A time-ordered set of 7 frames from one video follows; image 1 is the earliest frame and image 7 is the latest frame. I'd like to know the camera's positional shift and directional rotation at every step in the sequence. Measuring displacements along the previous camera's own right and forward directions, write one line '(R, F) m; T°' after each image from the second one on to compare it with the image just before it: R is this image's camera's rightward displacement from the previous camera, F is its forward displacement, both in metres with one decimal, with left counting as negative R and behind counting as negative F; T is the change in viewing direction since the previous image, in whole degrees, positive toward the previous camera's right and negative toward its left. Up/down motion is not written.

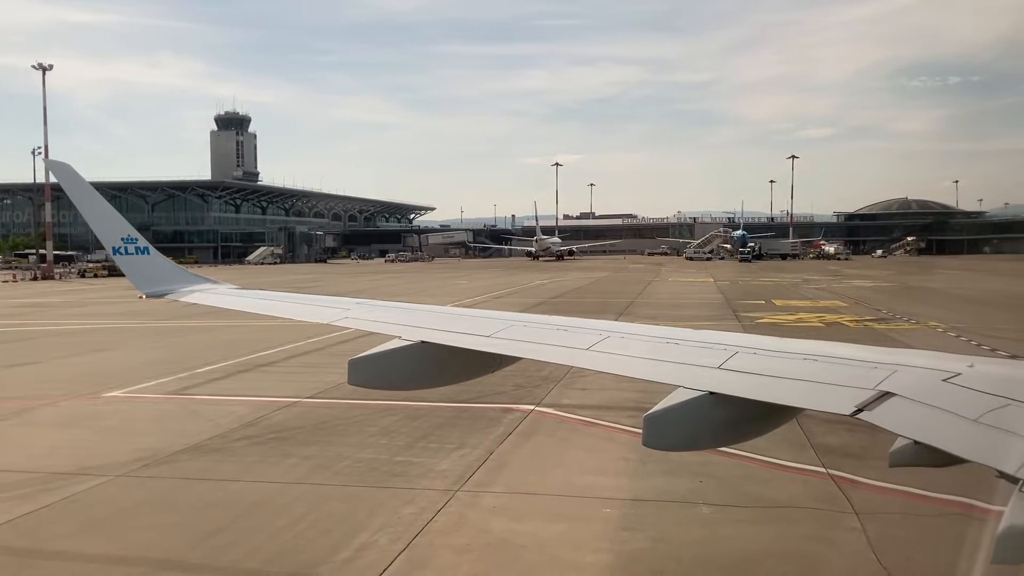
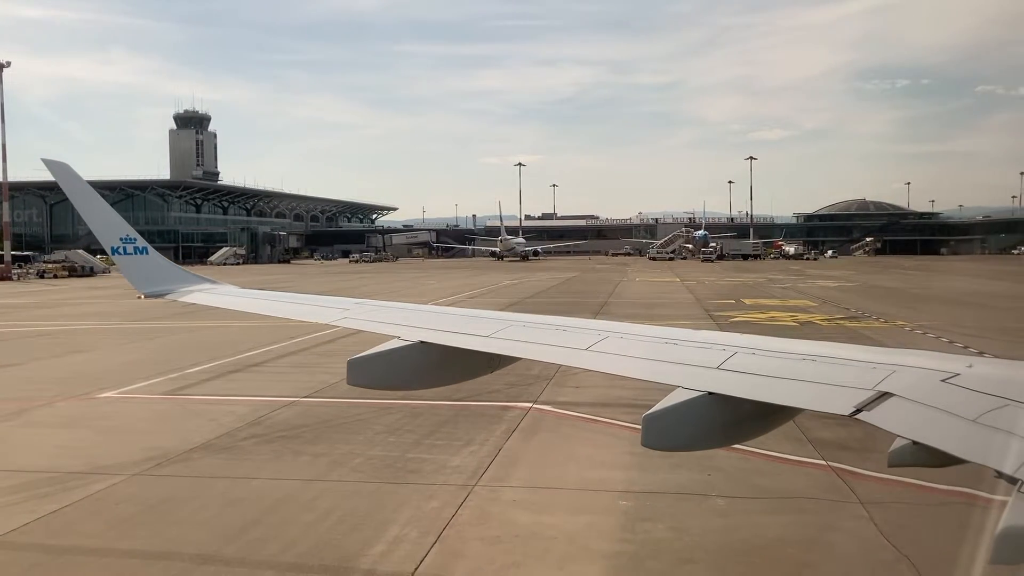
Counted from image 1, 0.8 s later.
(-0.3, -0.1) m; +2°
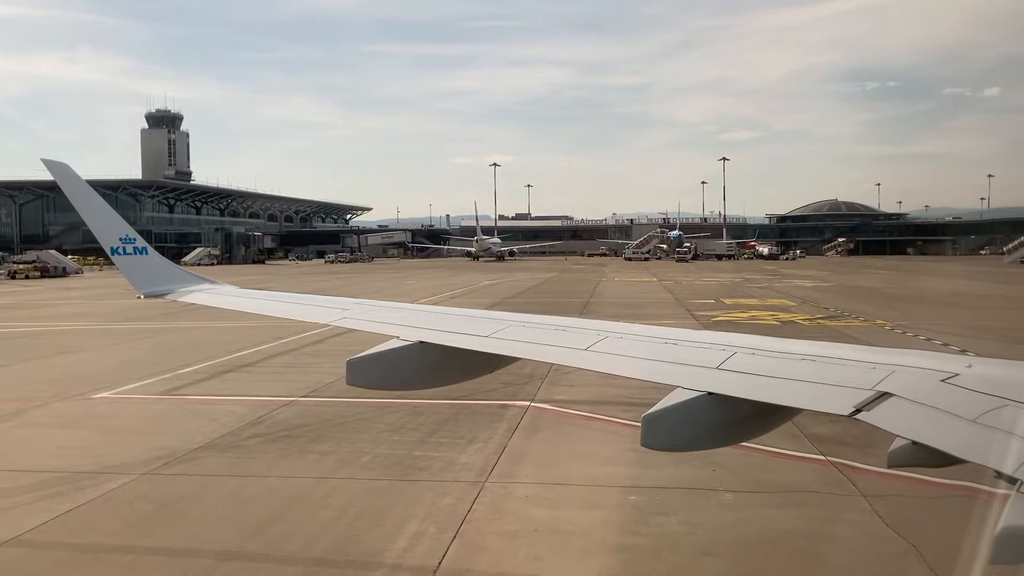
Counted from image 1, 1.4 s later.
(-0.2, 0.0) m; +1°
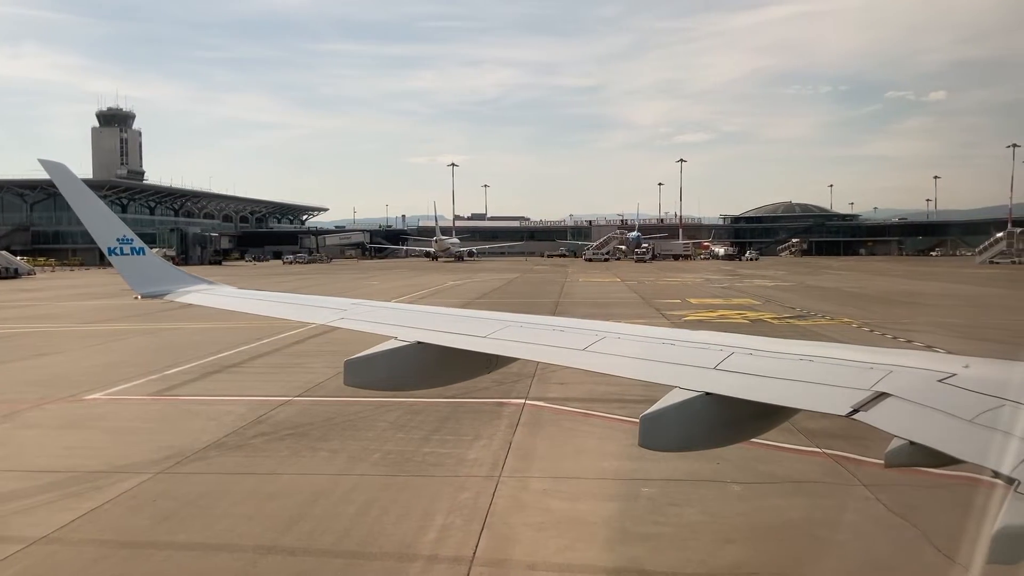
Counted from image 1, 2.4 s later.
(-0.4, -0.1) m; +2°
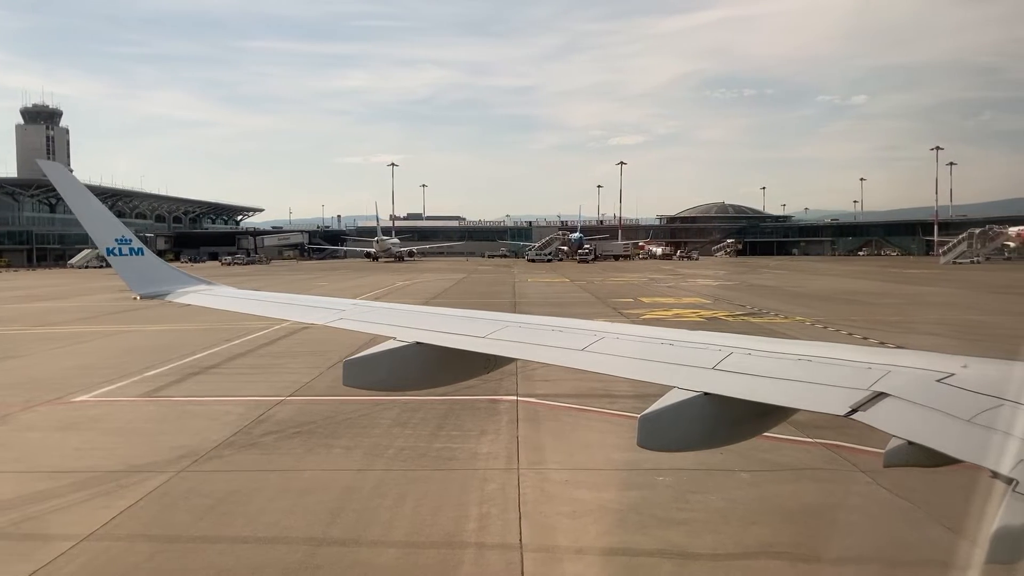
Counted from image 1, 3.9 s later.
(-0.5, -0.1) m; +3°
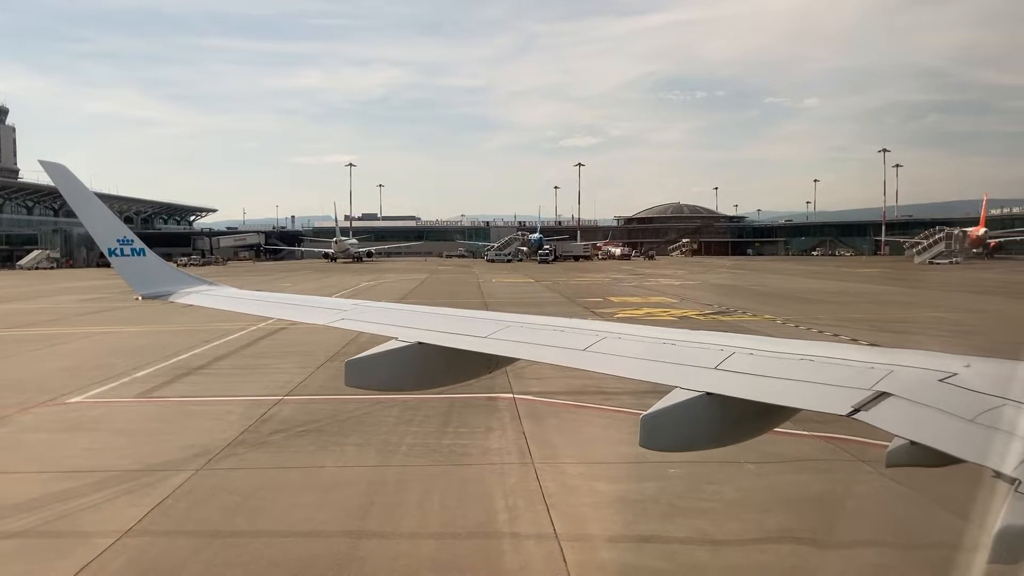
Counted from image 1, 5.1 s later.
(-0.4, -0.1) m; +2°
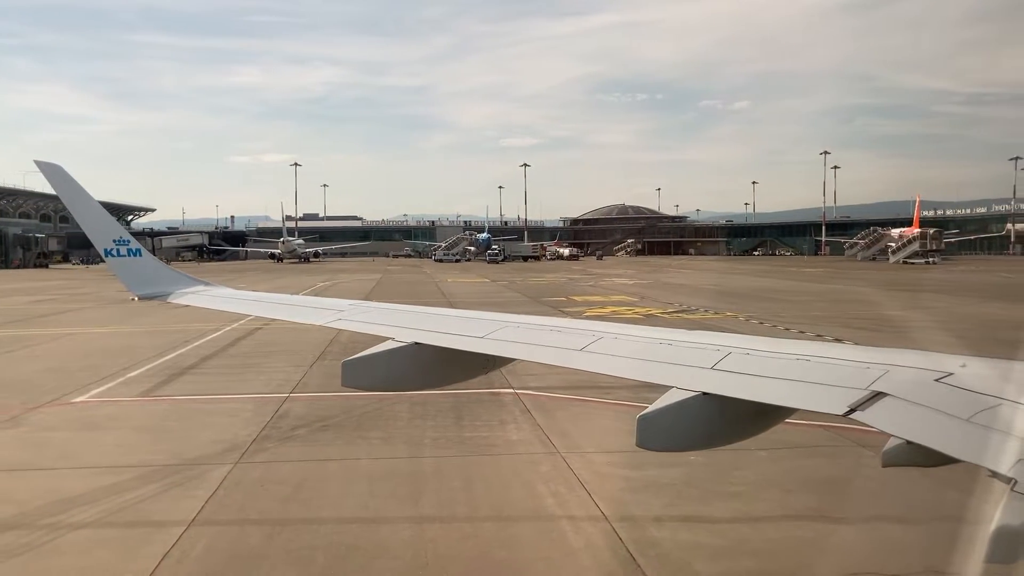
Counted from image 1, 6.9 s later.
(-0.5, -0.2) m; +2°
